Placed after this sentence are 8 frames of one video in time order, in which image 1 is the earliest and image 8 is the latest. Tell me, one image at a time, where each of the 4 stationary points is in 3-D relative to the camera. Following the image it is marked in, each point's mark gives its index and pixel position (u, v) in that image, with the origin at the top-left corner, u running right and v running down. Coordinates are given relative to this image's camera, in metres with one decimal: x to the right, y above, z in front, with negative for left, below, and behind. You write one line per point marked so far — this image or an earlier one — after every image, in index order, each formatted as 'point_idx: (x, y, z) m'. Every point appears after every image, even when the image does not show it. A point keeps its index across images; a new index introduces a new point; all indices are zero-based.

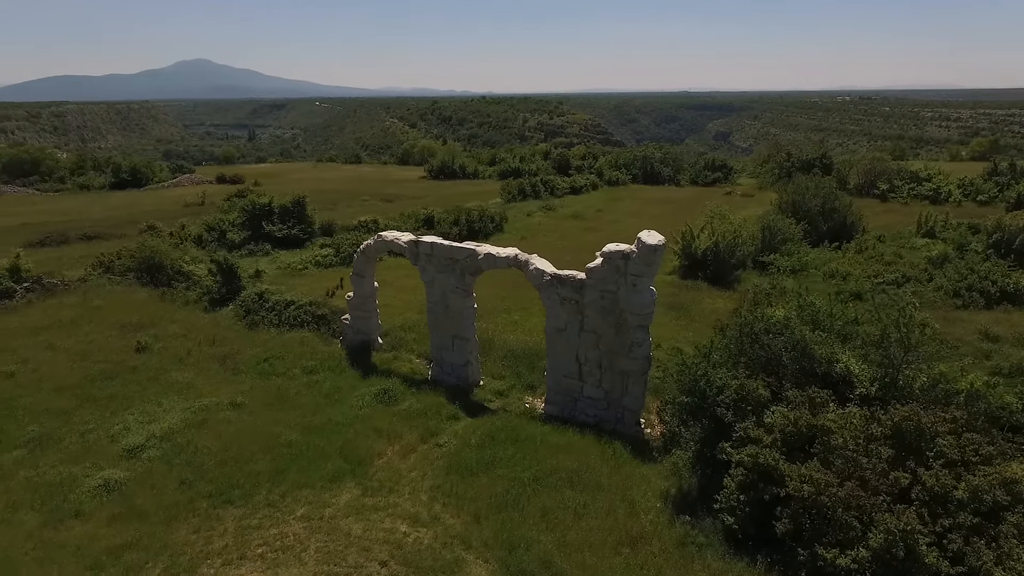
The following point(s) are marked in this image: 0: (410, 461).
0: (-2.3, -3.9, +14.1) m
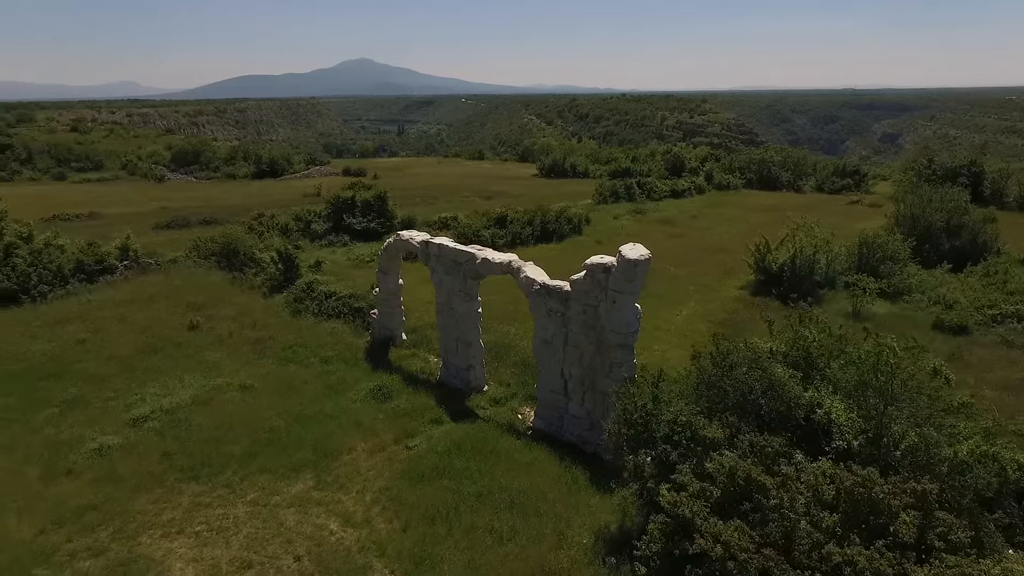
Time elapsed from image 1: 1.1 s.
0: (-3.2, -3.9, +14.2) m
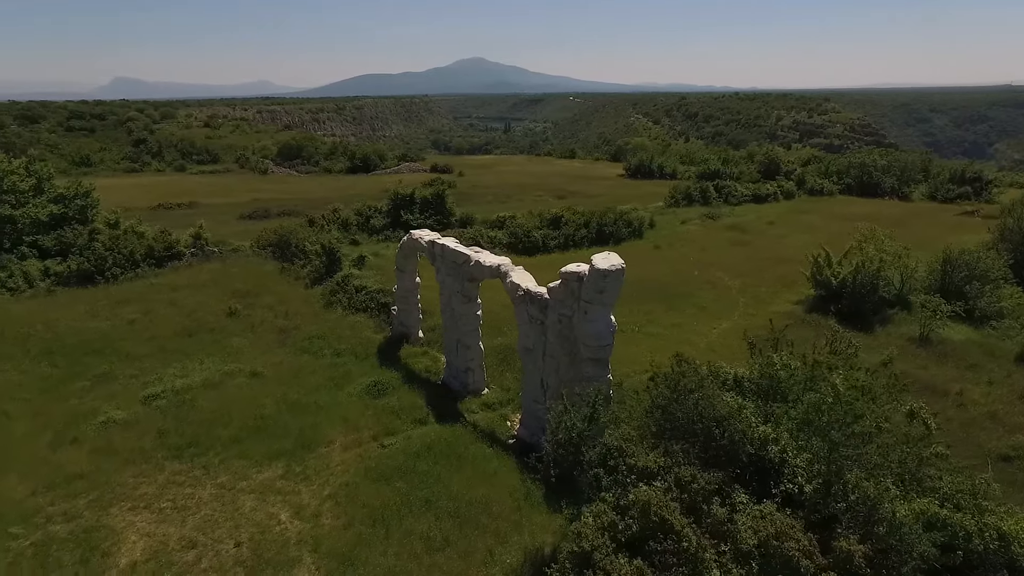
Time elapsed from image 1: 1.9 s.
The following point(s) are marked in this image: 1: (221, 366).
0: (-3.9, -3.9, +14.5) m
1: (-8.8, -2.4, +18.7) m
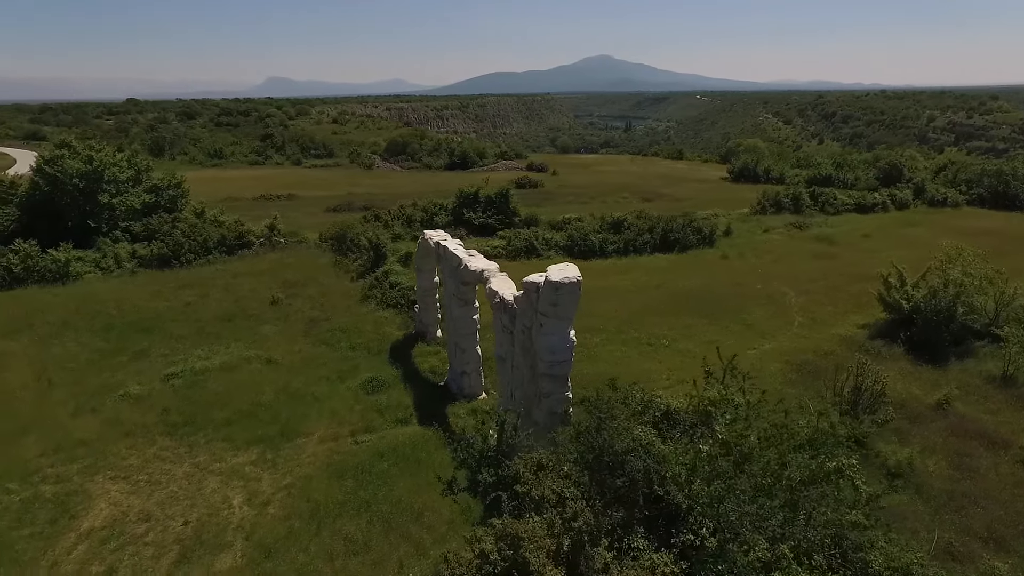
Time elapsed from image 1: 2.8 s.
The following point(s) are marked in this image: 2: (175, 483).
0: (-4.7, -3.8, +14.9) m
1: (-8.6, -2.0, +19.9) m
2: (-7.3, -4.2, +13.5) m
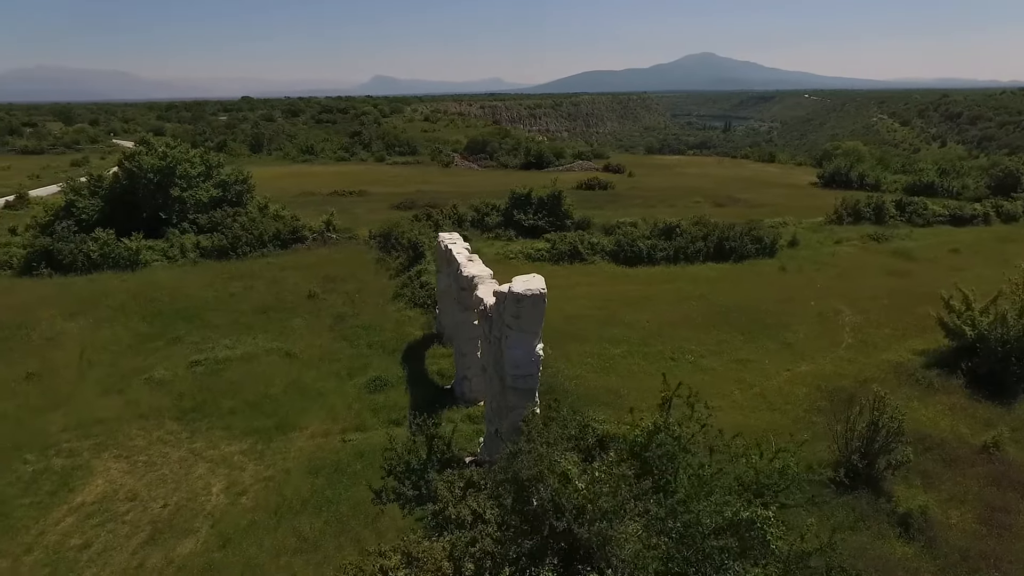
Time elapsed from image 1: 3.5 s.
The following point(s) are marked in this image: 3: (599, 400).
0: (-5.1, -3.8, +15.3) m
1: (-8.2, -1.9, +20.8) m
2: (-7.9, -4.1, +14.3) m
3: (+2.4, -3.2, +17.4) m
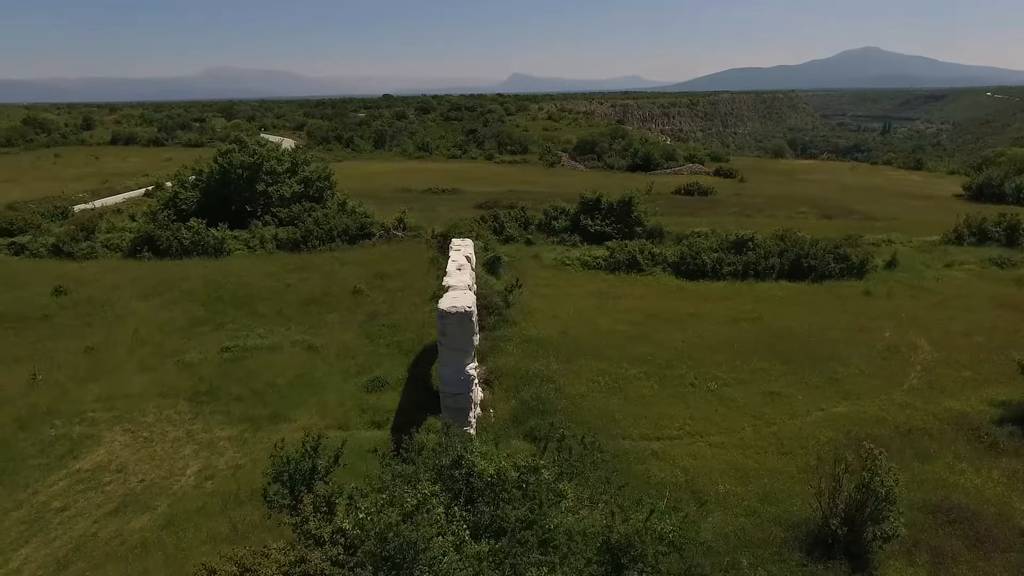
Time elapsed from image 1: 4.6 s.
0: (-5.8, -3.8, +16.0) m
1: (-7.6, -1.7, +22.0) m
2: (-8.8, -3.9, +15.5) m
3: (+2.0, -3.6, +16.6) m
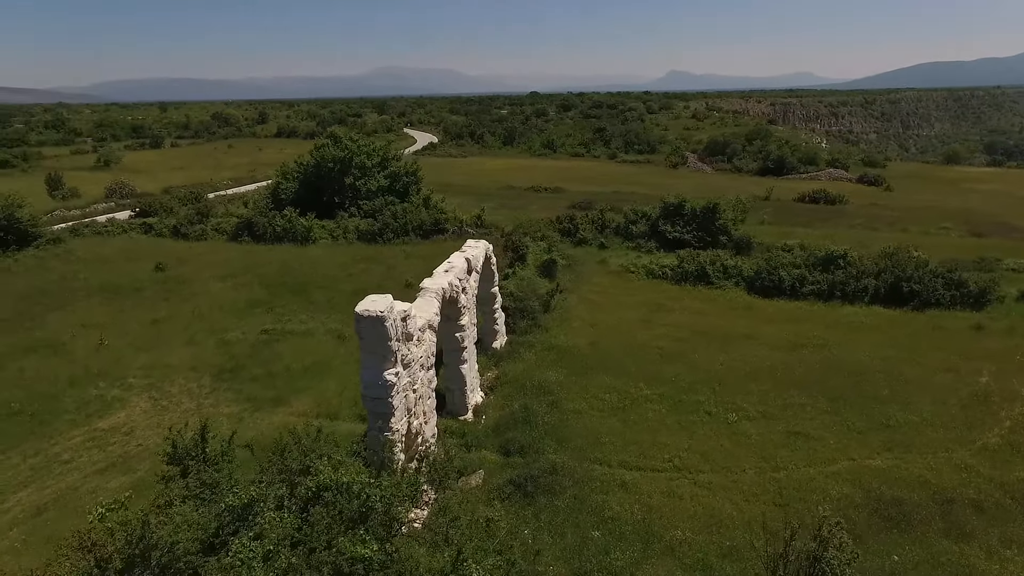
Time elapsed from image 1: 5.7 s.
0: (-6.3, -3.5, +16.8) m
1: (-6.6, -1.3, +23.0) m
2: (-9.3, -3.4, +17.0) m
3: (+1.4, -3.9, +15.6) m
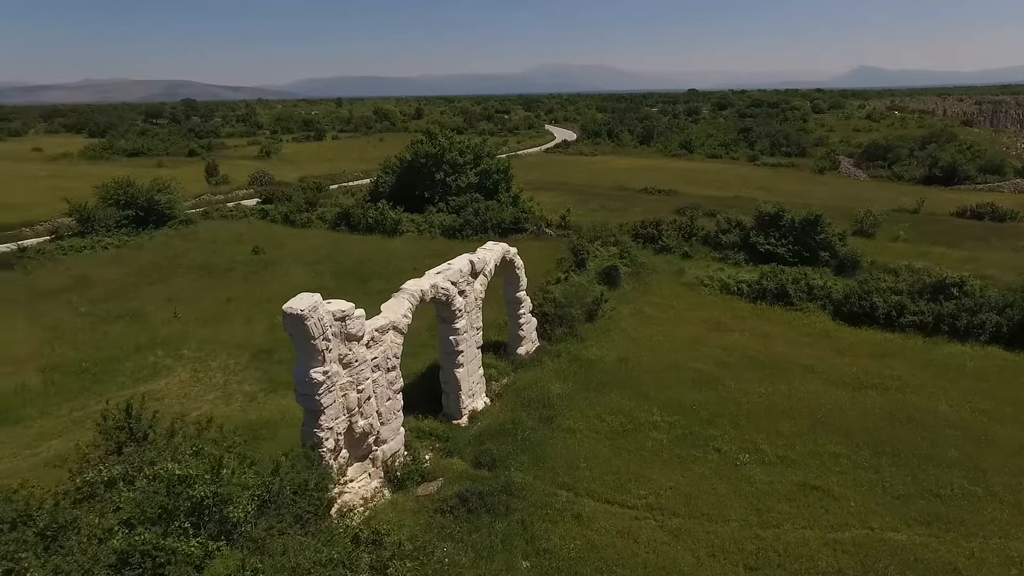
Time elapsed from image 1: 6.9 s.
0: (-6.4, -3.3, +17.7) m
1: (-5.1, -1.0, +23.8) m
2: (-9.3, -2.9, +18.6) m
3: (+0.8, -4.2, +14.8) m
